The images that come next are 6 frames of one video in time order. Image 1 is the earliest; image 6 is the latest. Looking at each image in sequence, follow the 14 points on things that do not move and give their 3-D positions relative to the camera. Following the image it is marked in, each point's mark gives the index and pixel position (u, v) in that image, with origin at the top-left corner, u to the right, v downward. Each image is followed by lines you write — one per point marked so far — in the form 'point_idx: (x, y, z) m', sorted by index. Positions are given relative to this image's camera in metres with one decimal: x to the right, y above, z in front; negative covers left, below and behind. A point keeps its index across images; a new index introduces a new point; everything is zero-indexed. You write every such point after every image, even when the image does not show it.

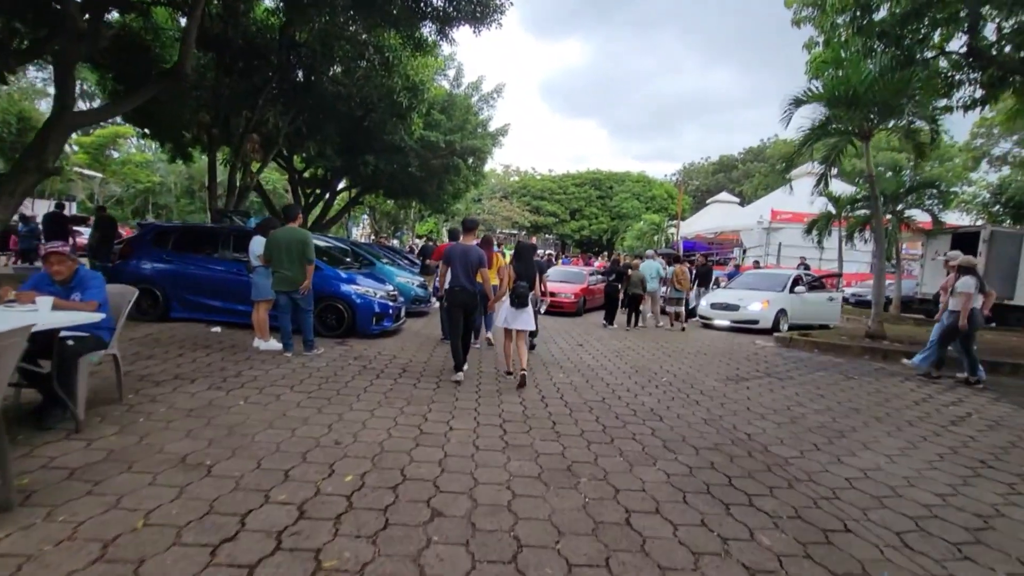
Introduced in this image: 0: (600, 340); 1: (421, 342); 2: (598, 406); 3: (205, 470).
0: (+1.9, -1.1, +10.8) m
1: (-1.6, -1.0, +8.9) m
2: (+0.9, -1.3, +5.5) m
3: (-2.0, -1.2, +3.3) m
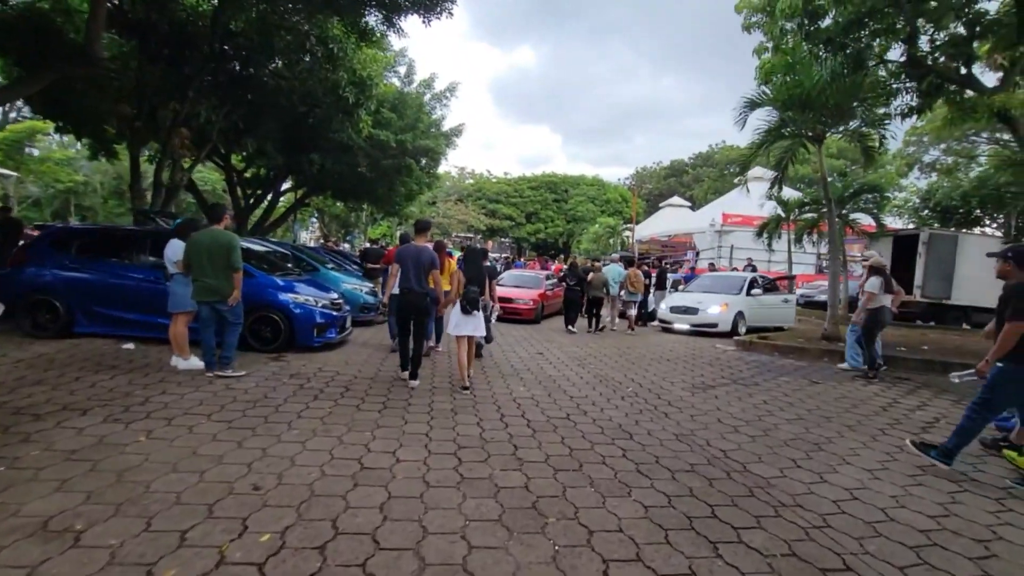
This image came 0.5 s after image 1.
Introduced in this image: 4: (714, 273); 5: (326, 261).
0: (+1.0, -1.2, +10.4) m
1: (-2.3, -1.1, +8.2) m
2: (+0.5, -1.4, +5.0) m
3: (-2.2, -1.3, +2.5) m
4: (+5.5, +0.4, +13.5) m
5: (-4.4, +0.7, +11.7) m
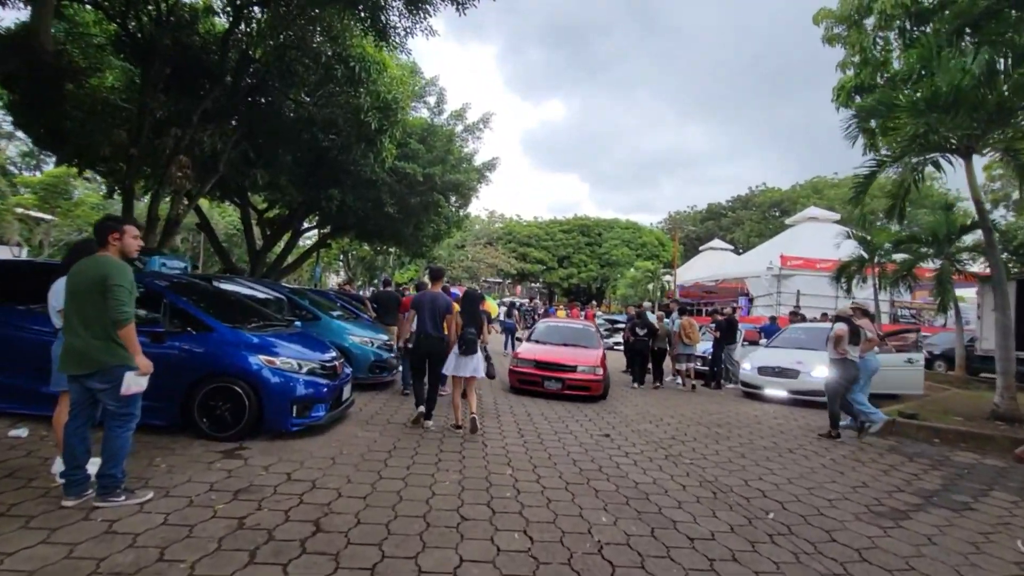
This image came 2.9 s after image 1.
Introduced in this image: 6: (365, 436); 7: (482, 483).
0: (+1.8, -2.1, +7.9) m
1: (-1.6, -1.8, +5.9) m
2: (+1.0, -1.8, +2.5) m
3: (-1.8, -1.5, +0.2) m
4: (+6.5, -0.8, +10.8) m
5: (-3.5, -0.4, +9.7) m
6: (-1.7, -1.8, +5.9) m
7: (-0.3, -1.8, +4.5) m
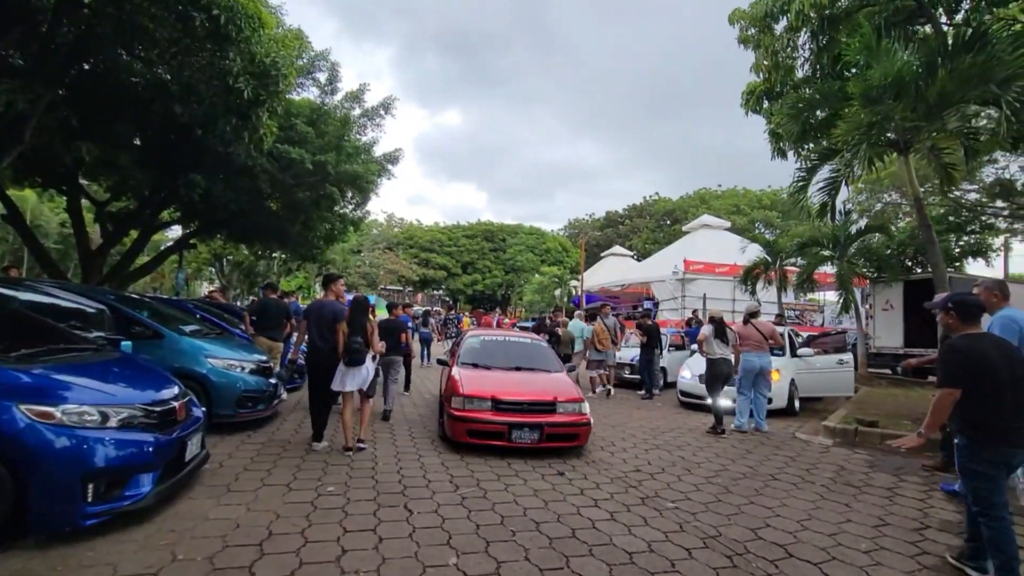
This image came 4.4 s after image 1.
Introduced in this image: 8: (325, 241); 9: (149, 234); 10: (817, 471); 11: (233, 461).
0: (+0.9, -2.1, +6.6) m
1: (-2.1, -1.8, +3.9) m
2: (+1.1, -1.7, +1.1) m
3: (-1.2, -1.4, -1.7) m
4: (+4.8, -0.8, +10.4) m
5: (-4.8, -0.4, +7.2) m
6: (-2.3, -1.8, +3.8) m
7: (-0.6, -1.8, +2.8) m
8: (-6.6, +1.7, +17.6) m
9: (-11.7, +1.8, +16.1) m
10: (+3.5, -2.1, +5.7) m
11: (-2.9, -1.8, +5.1) m
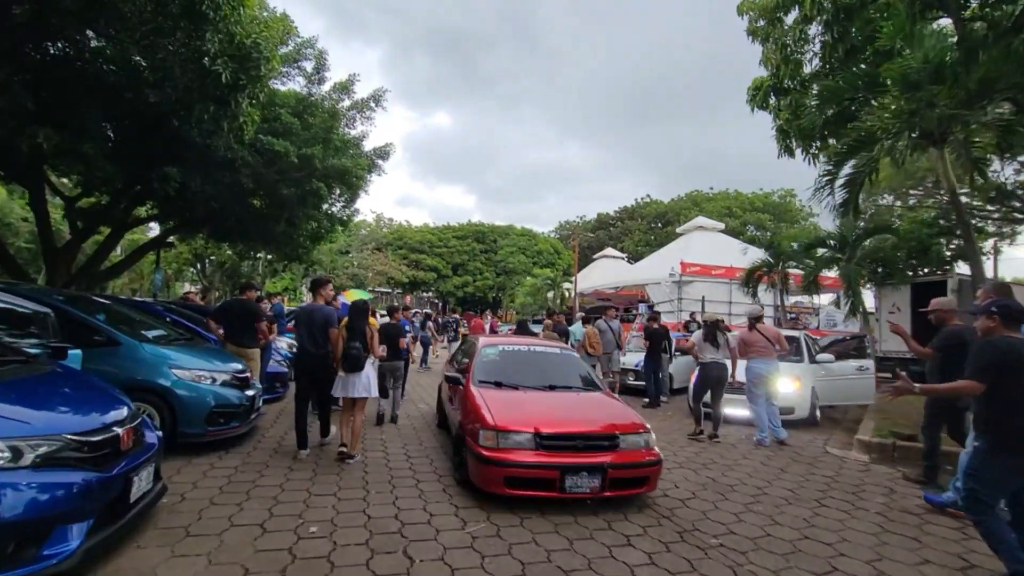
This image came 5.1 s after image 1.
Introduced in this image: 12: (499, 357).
0: (+0.9, -2.2, +5.9) m
1: (-2.0, -1.8, +3.1) m
2: (+1.4, -1.7, +0.5) m
3: (-0.9, -1.3, -2.4) m
4: (+4.8, -0.9, +9.8) m
5: (-4.7, -0.4, +6.4) m
6: (-2.1, -1.8, +3.1) m
7: (-0.4, -1.8, +2.1) m
8: (-6.8, +1.6, +16.8) m
9: (-11.9, +1.7, +15.1) m
10: (+3.6, -2.1, +5.1) m
11: (-2.7, -1.8, +4.4) m
12: (-0.4, -0.8, +6.9) m
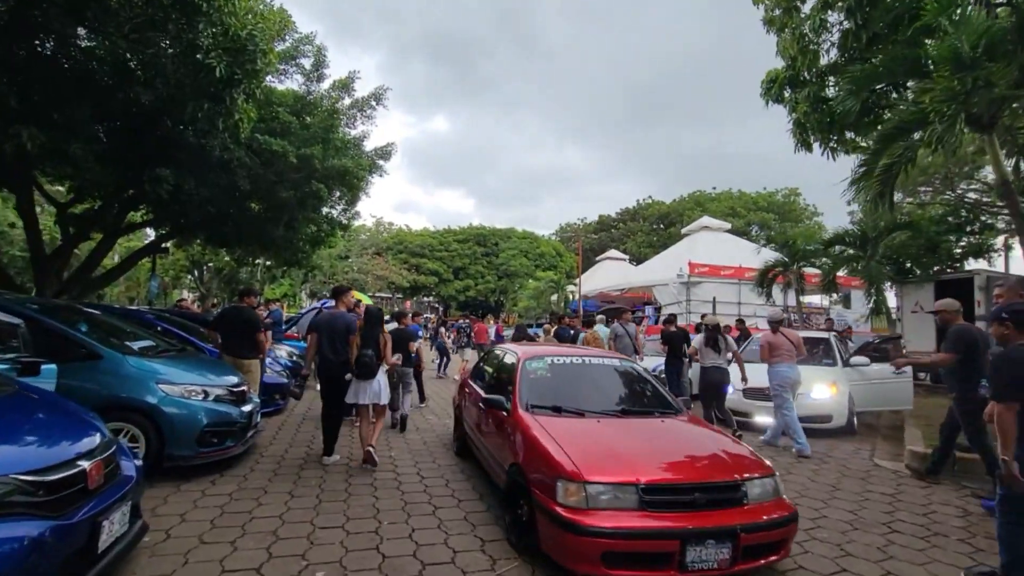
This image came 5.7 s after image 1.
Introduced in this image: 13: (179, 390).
0: (+1.2, -2.2, +5.3) m
1: (-1.7, -1.8, +2.6) m
2: (+1.6, -1.7, -0.1) m
3: (-0.7, -1.3, -3.0) m
4: (+5.0, -0.9, +9.3) m
5: (-4.4, -0.5, +5.9) m
6: (-1.8, -1.8, +2.5) m
7: (-0.1, -1.8, +1.6) m
8: (-6.6, +1.5, +16.3) m
9: (-11.6, +1.5, +14.6) m
10: (+3.9, -2.1, +4.5) m
11: (-2.5, -1.9, +3.8) m
12: (-0.2, -0.9, +6.4) m
13: (-3.3, -1.0, +4.9) m
